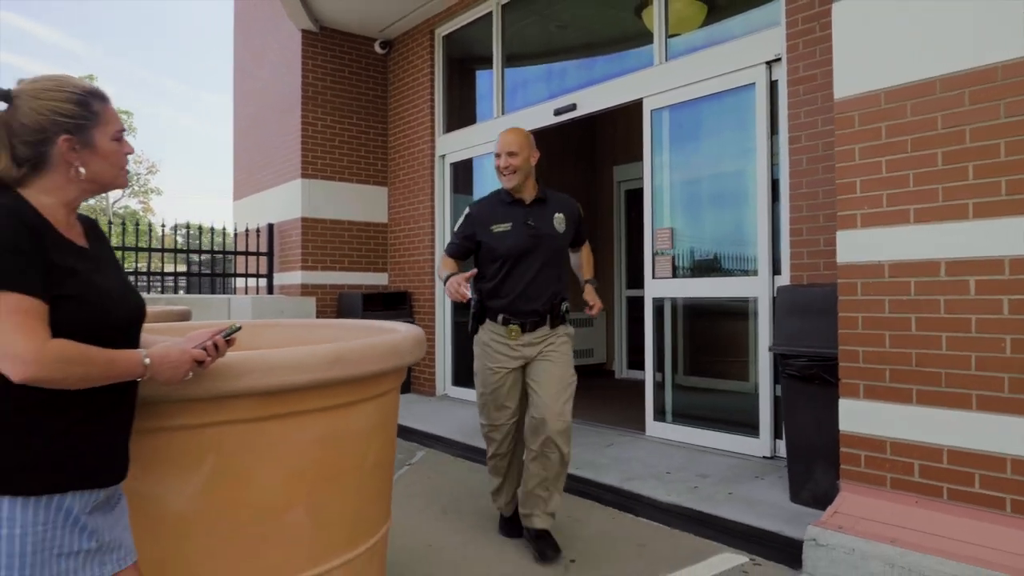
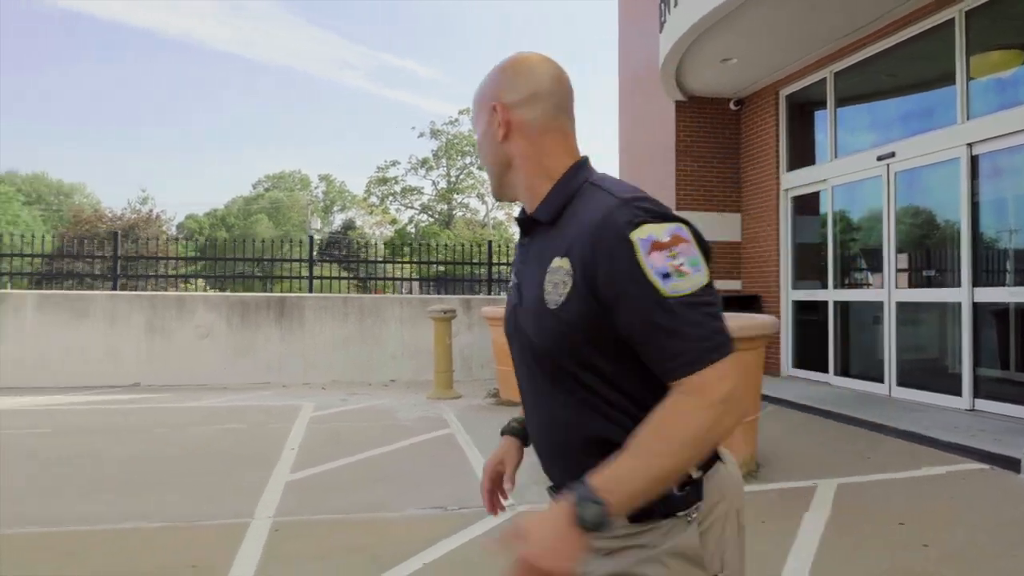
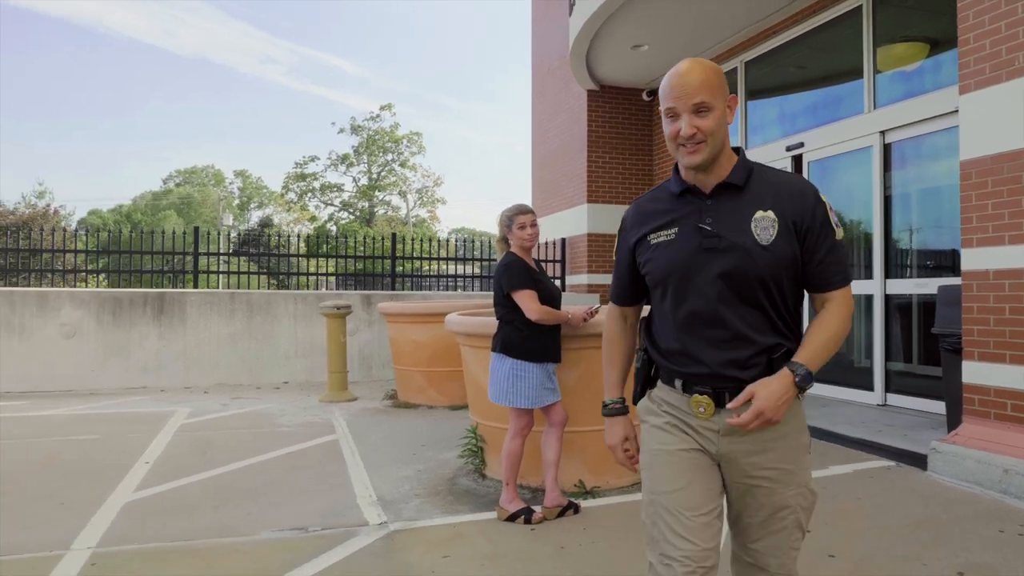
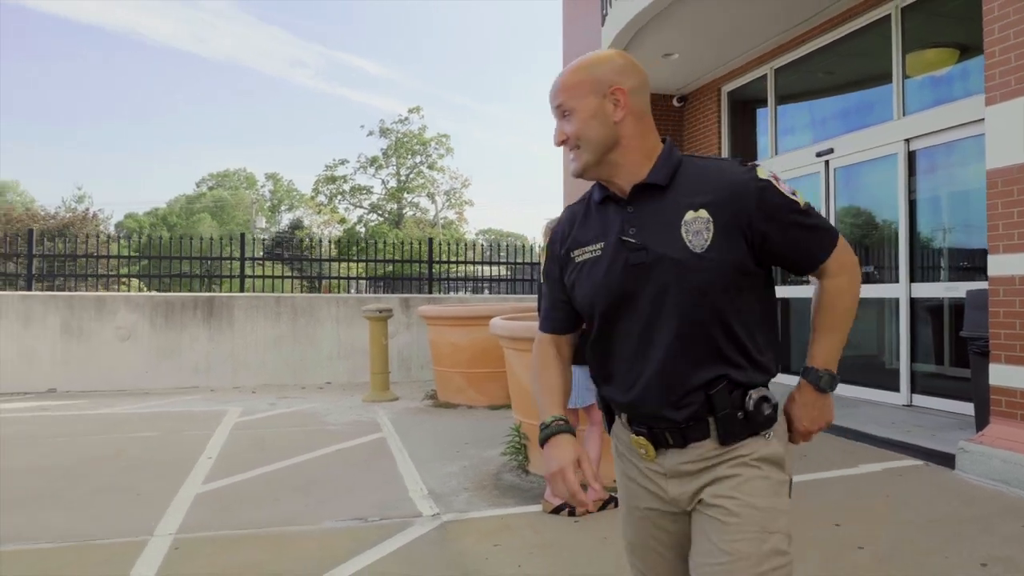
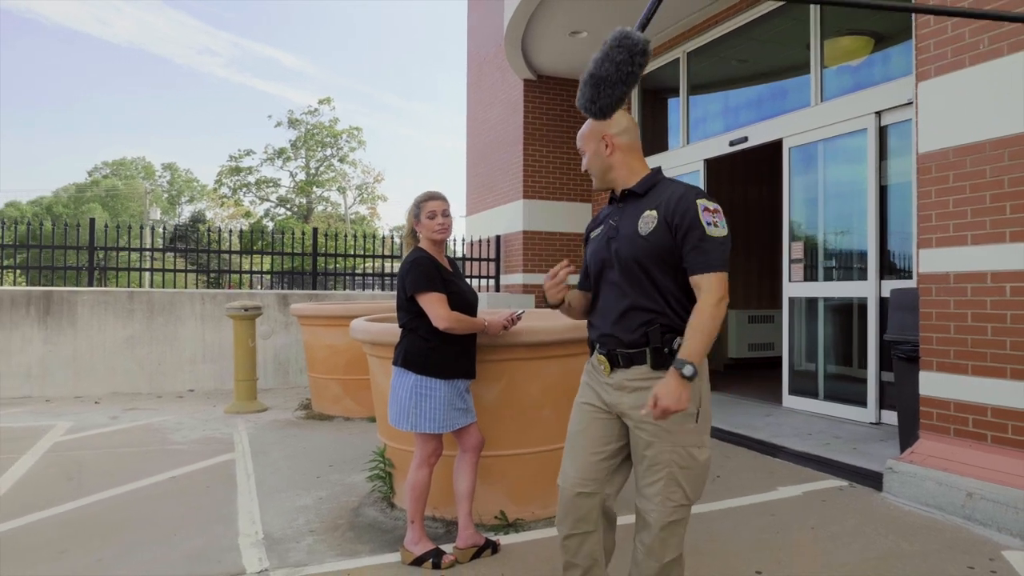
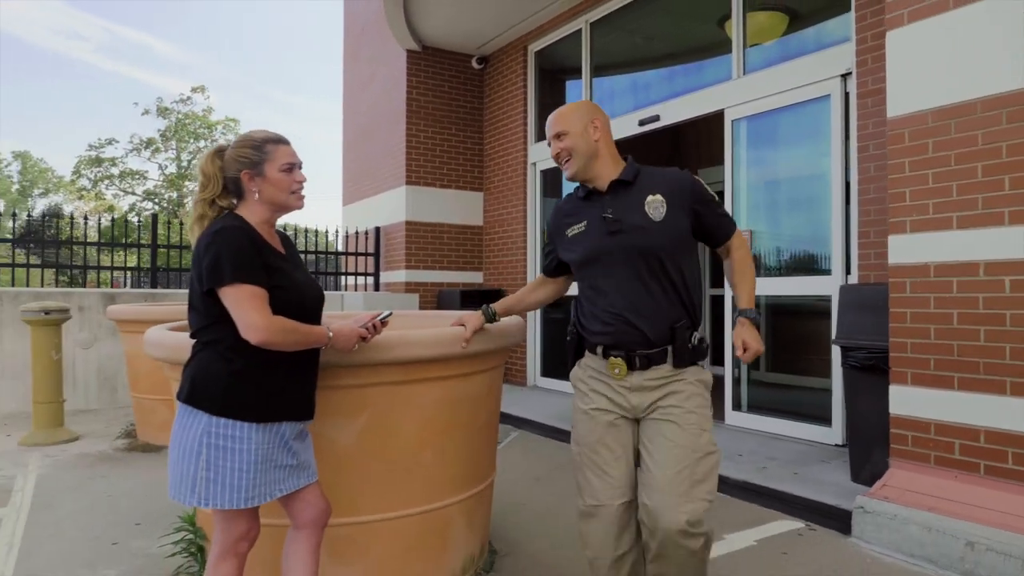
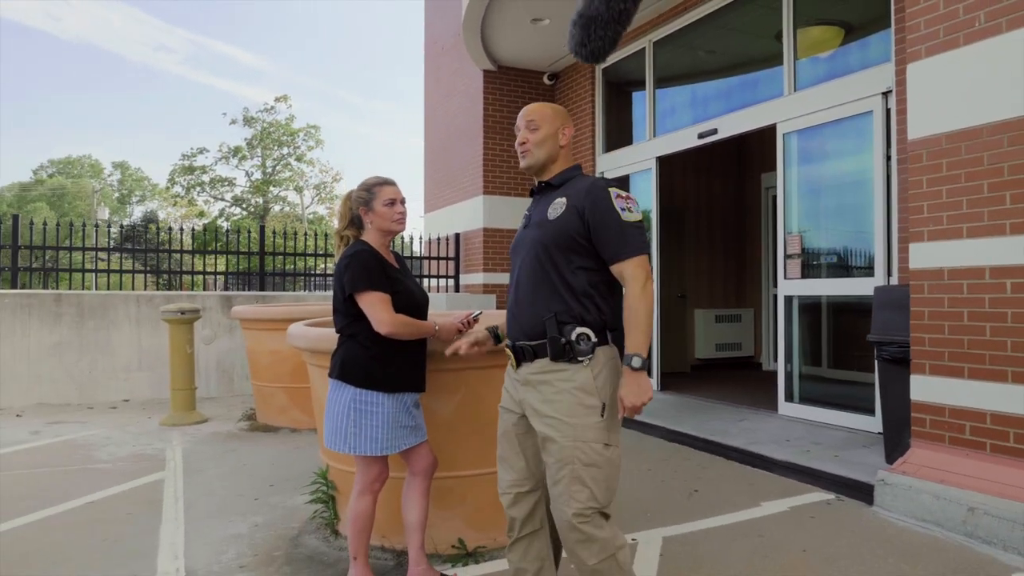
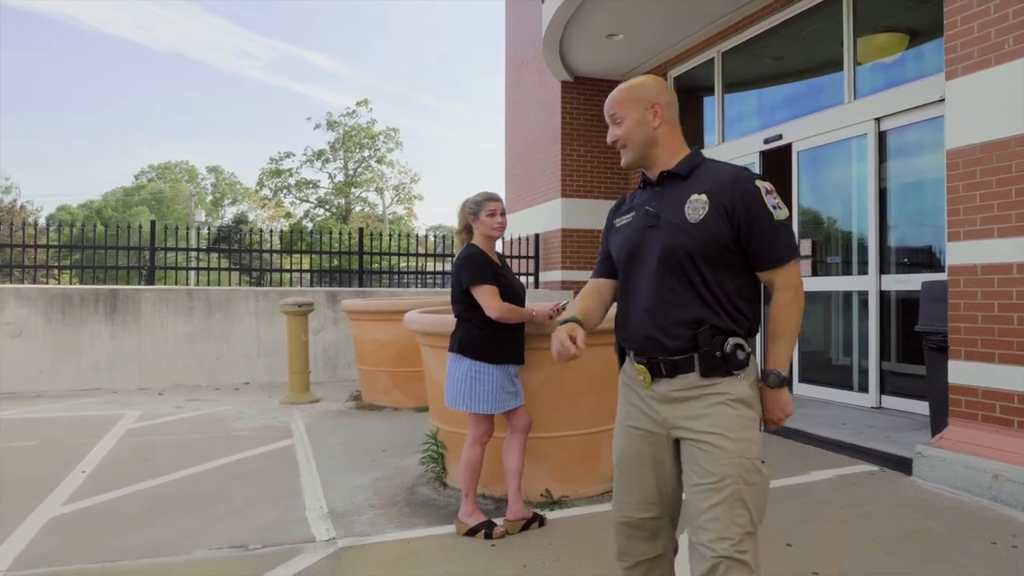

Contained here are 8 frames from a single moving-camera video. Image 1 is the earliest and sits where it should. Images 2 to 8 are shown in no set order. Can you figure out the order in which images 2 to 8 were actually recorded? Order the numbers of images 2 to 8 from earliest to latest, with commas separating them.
6, 7, 5, 8, 3, 4, 2
